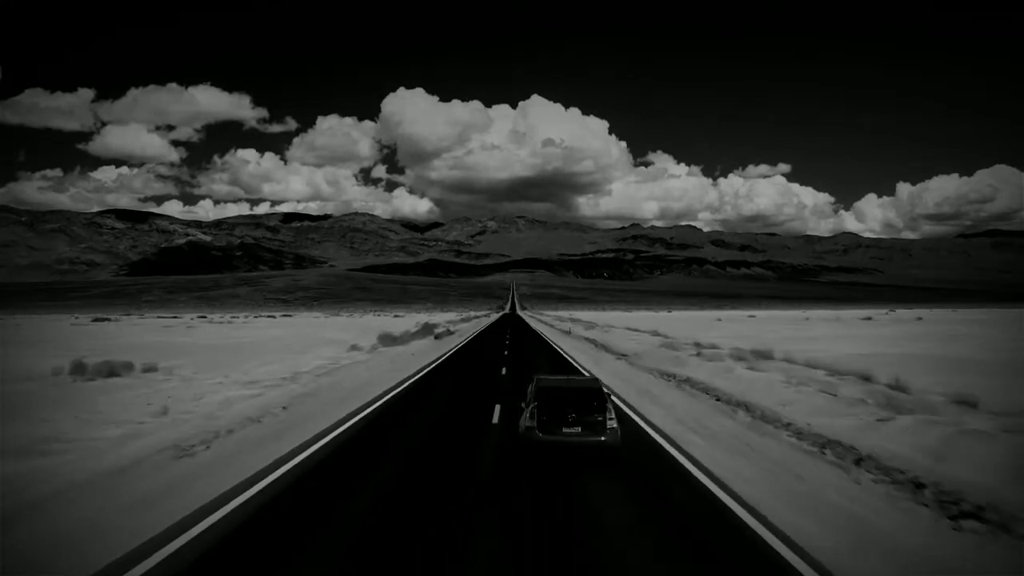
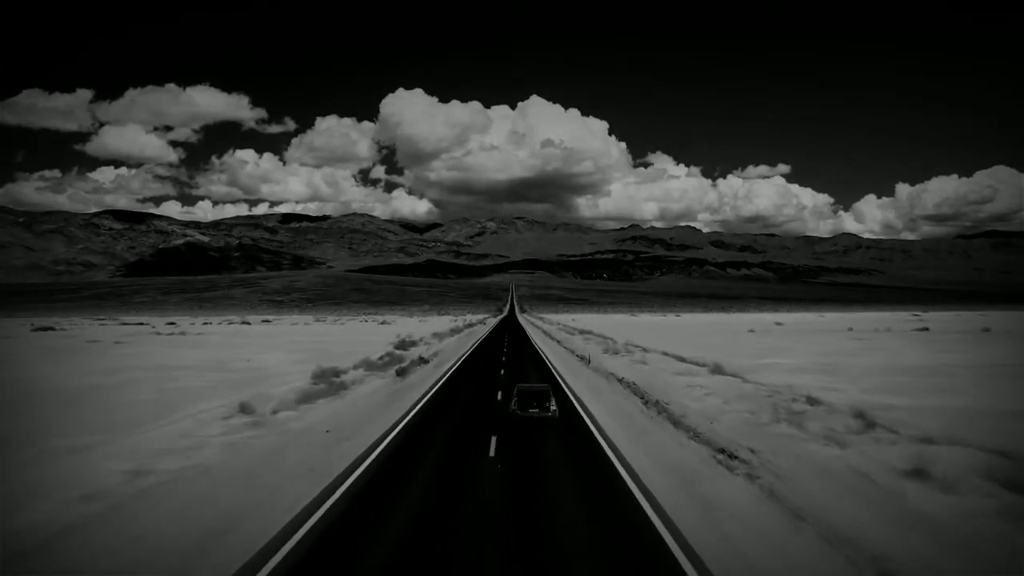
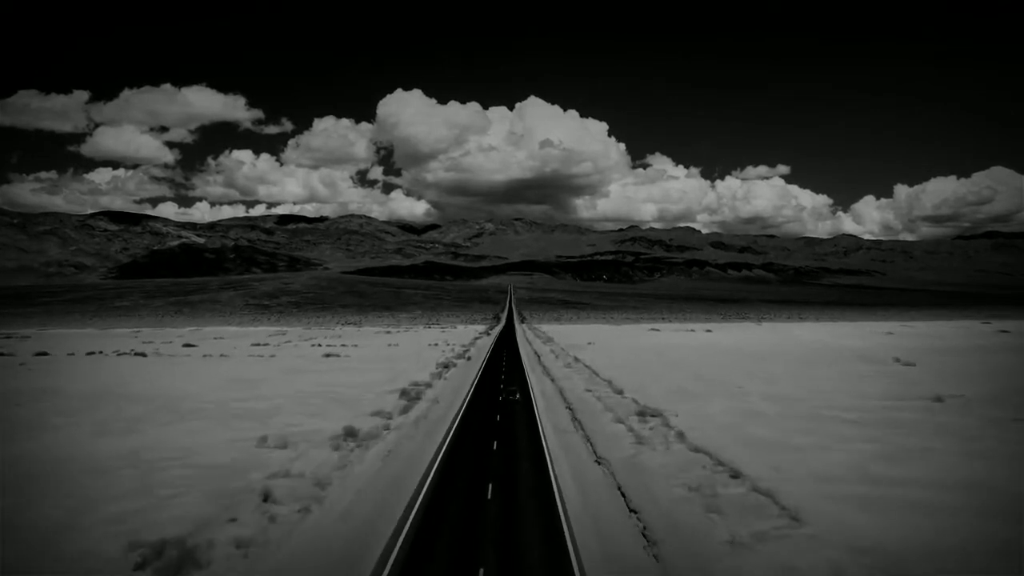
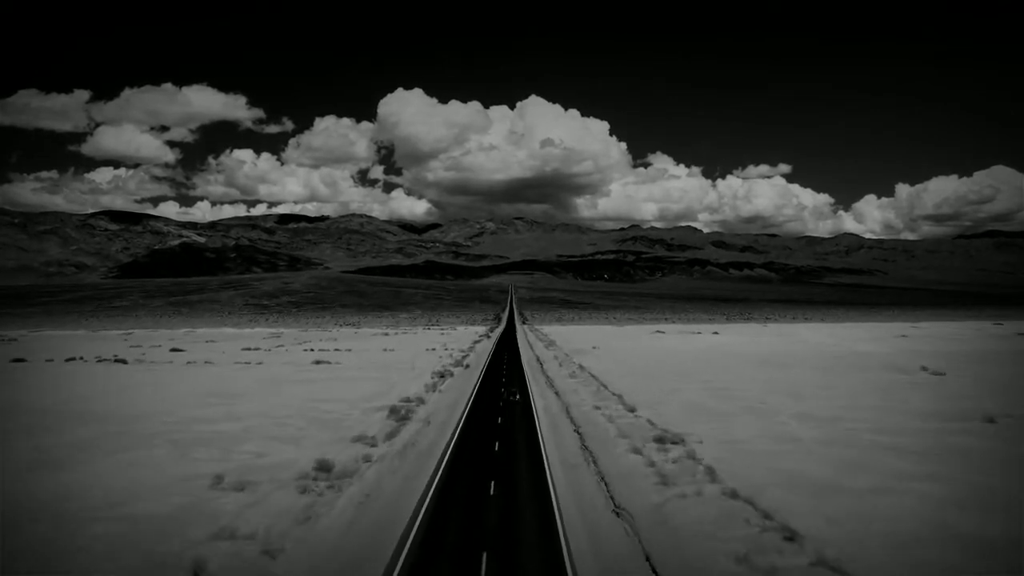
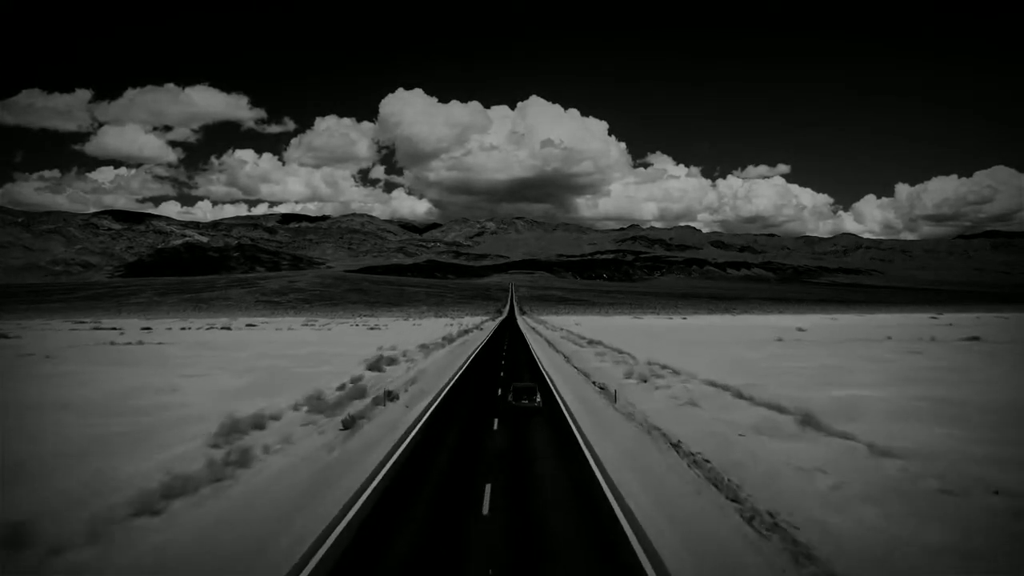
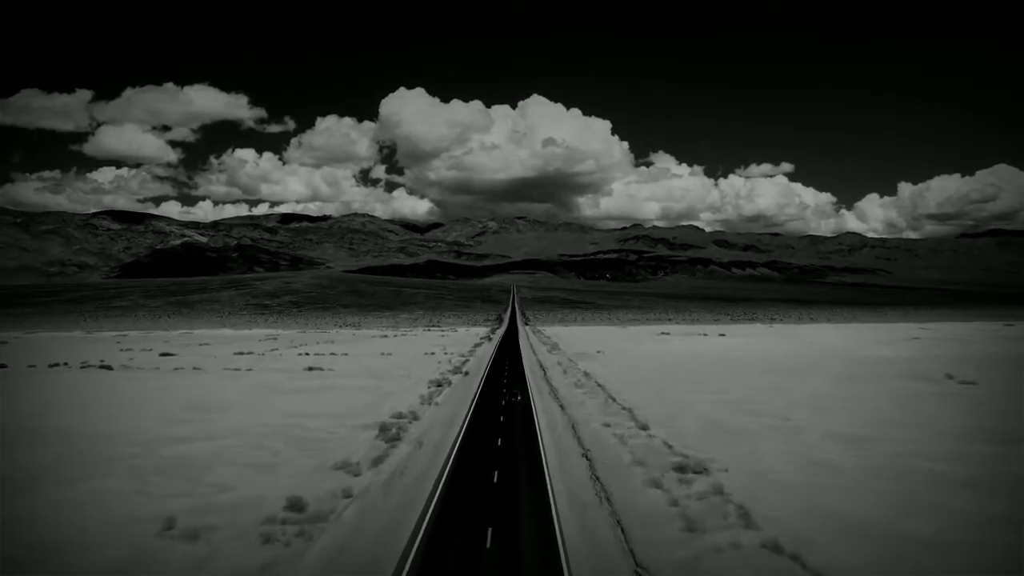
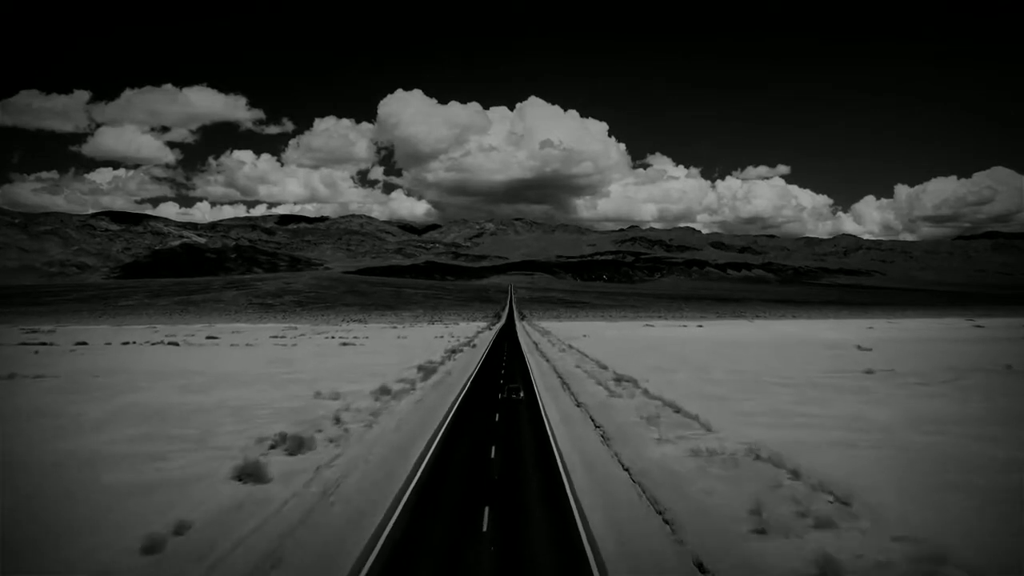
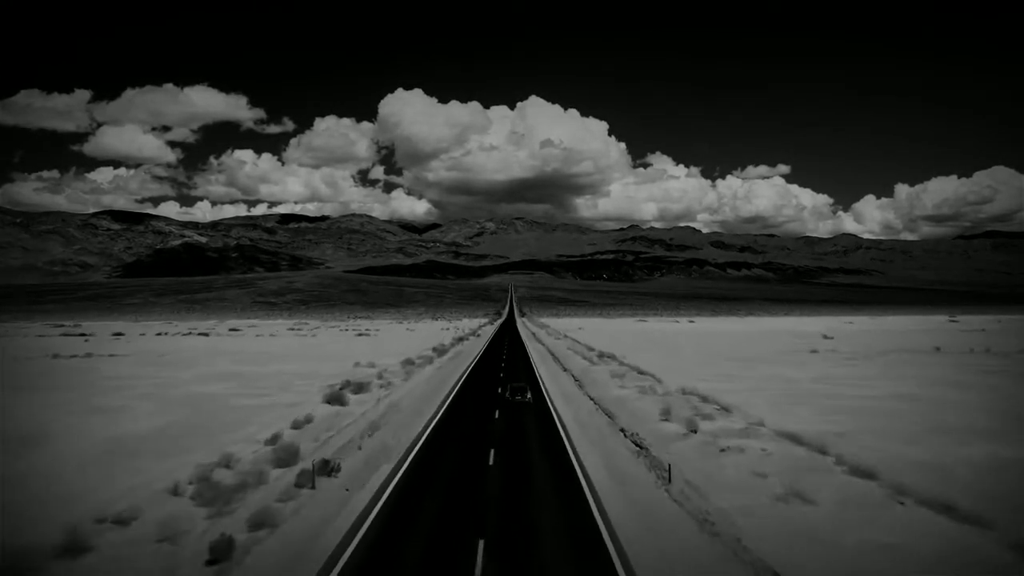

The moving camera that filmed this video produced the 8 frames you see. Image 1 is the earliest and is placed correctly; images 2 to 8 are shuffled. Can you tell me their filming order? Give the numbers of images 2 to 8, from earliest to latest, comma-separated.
2, 5, 8, 7, 3, 4, 6
